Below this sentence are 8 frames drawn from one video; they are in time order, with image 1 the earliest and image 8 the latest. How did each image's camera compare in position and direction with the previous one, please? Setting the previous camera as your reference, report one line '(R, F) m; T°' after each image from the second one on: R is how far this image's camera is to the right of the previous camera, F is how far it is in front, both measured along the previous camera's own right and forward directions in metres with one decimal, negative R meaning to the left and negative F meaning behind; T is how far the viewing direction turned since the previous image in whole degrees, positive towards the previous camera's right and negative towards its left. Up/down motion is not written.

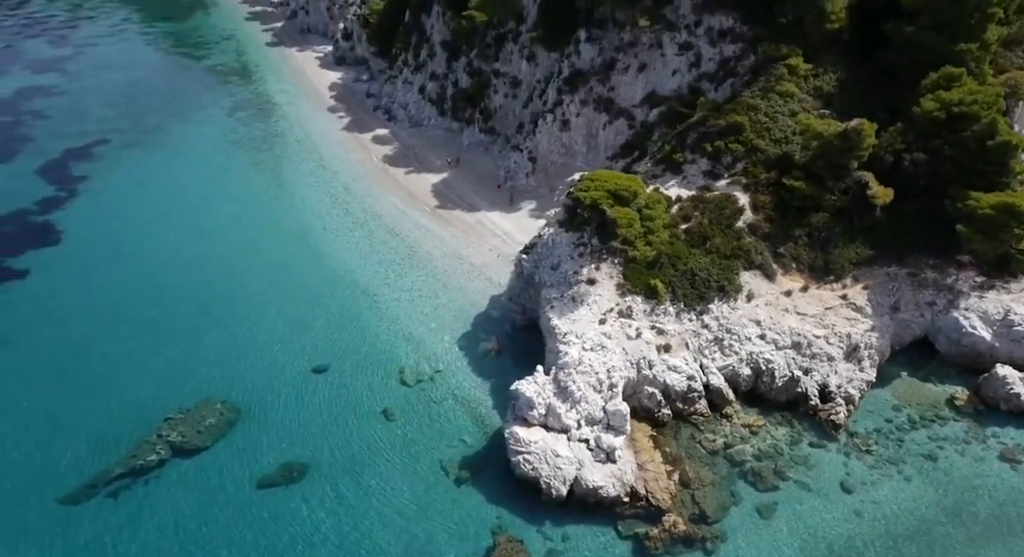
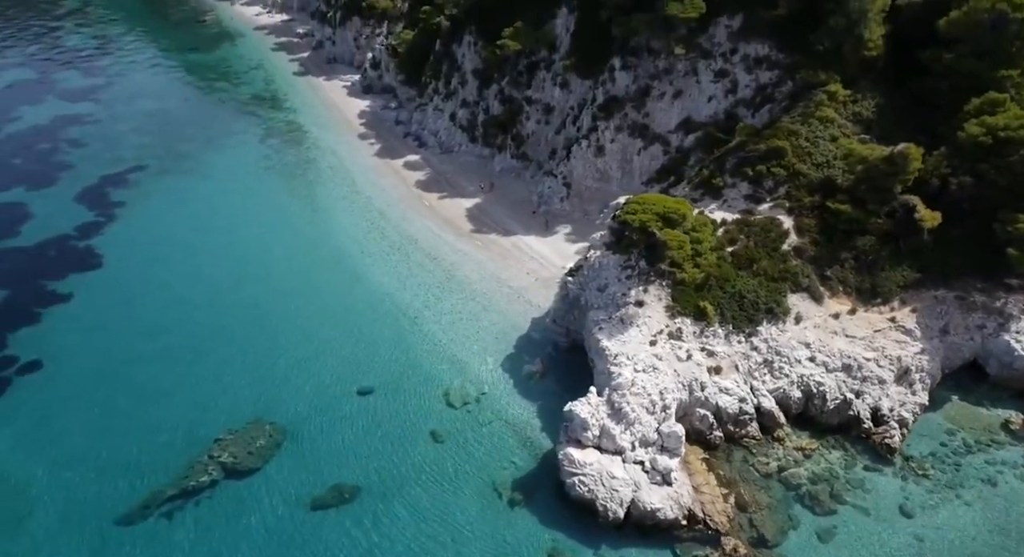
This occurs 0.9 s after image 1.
(-1.6, -0.2) m; 0°
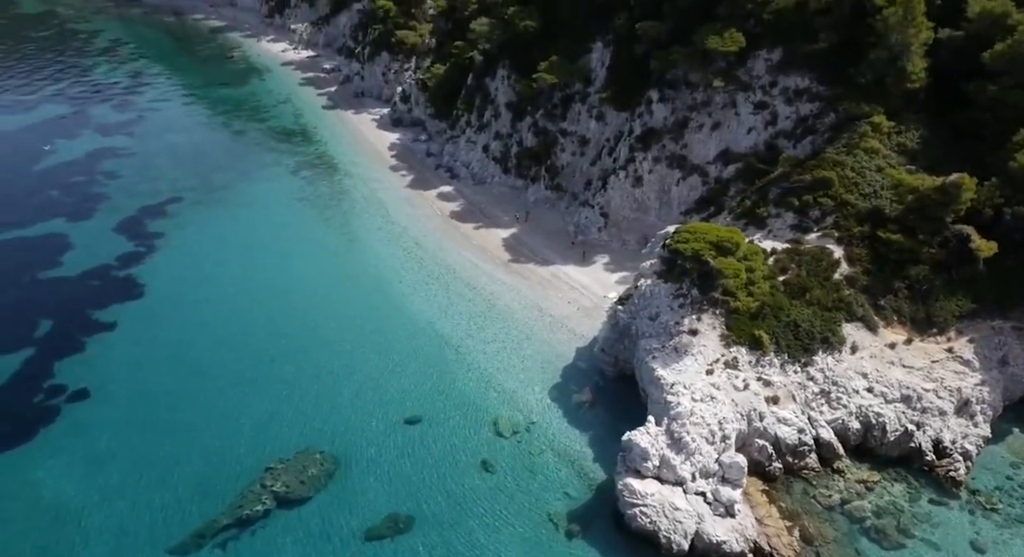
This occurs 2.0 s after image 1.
(-1.7, -0.1) m; -1°
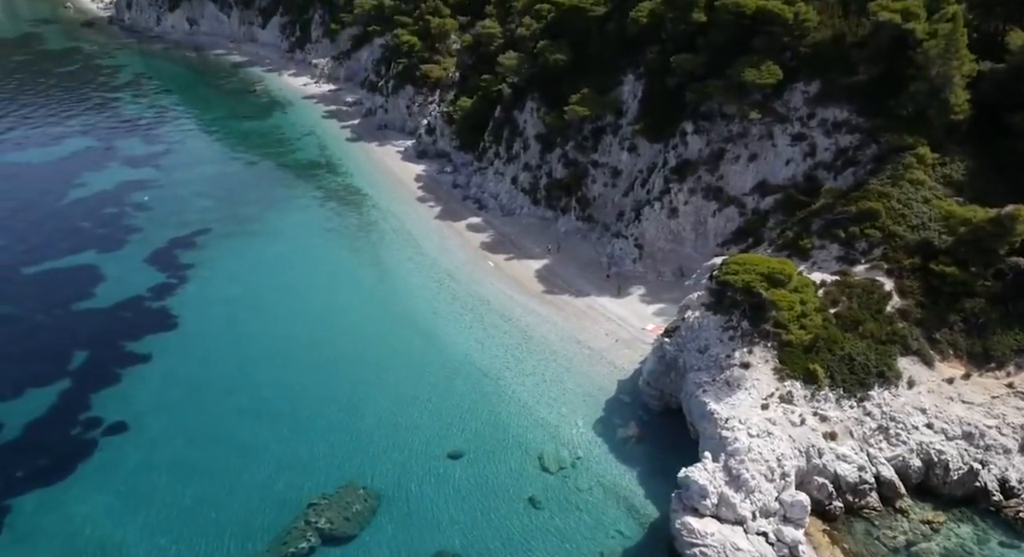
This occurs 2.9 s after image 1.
(-1.5, +0.2) m; -1°
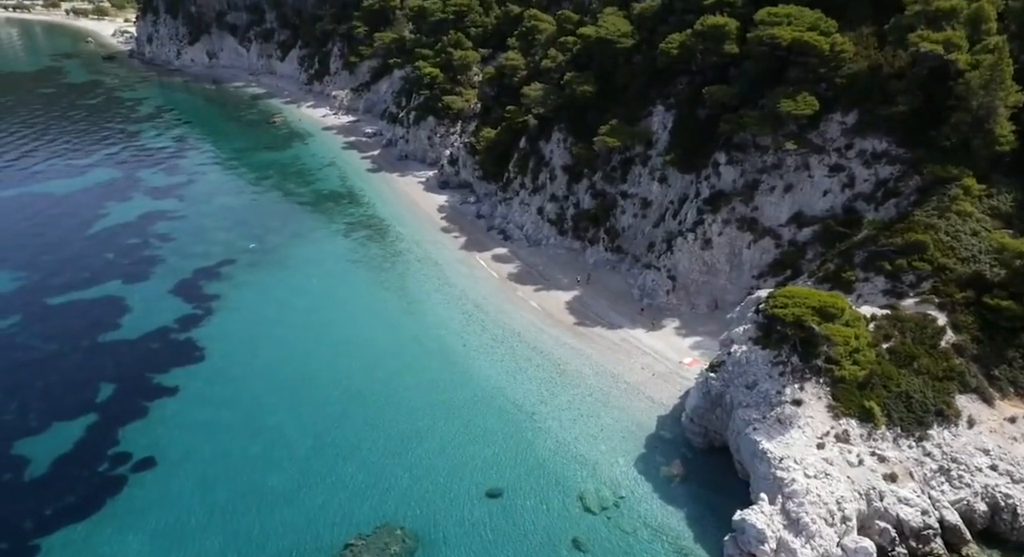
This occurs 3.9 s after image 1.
(-1.3, +0.5) m; -1°
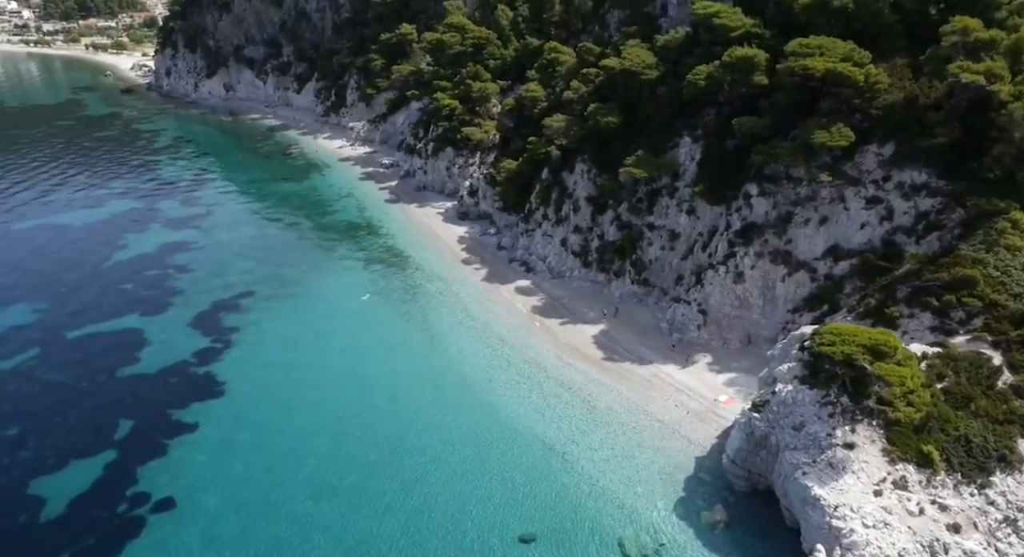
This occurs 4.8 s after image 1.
(-1.0, +0.7) m; -1°
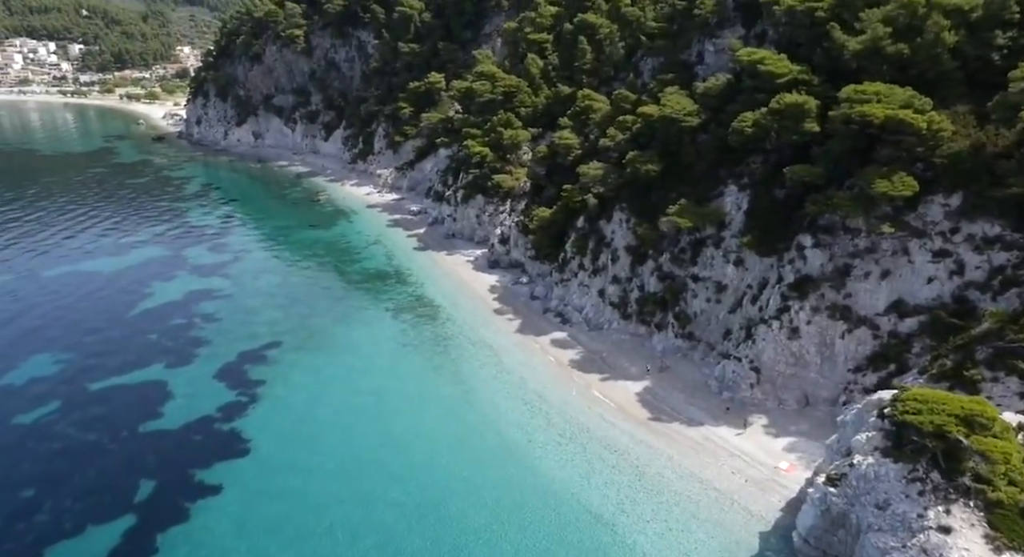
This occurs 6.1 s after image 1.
(-1.2, +1.5) m; -2°
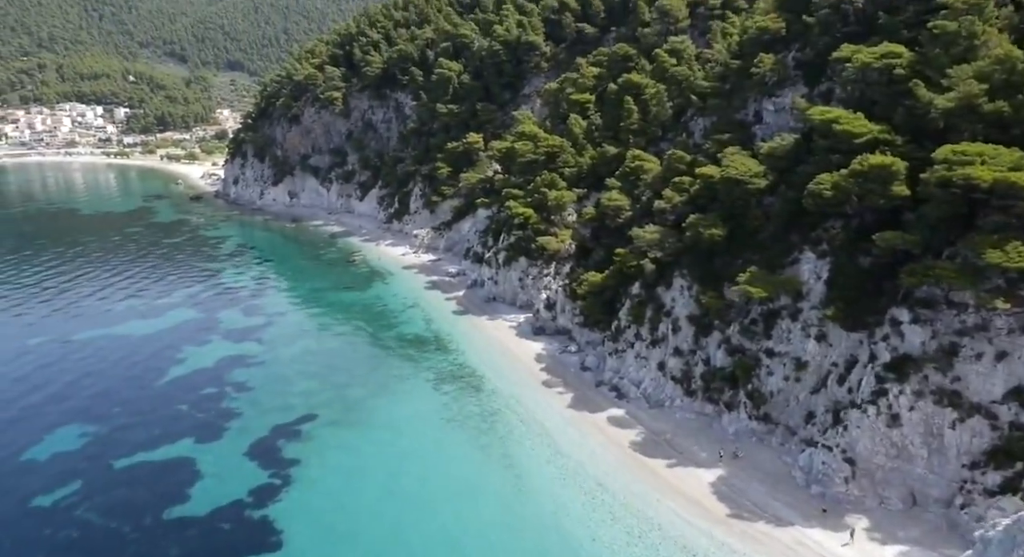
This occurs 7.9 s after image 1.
(-1.6, +2.6) m; -2°
